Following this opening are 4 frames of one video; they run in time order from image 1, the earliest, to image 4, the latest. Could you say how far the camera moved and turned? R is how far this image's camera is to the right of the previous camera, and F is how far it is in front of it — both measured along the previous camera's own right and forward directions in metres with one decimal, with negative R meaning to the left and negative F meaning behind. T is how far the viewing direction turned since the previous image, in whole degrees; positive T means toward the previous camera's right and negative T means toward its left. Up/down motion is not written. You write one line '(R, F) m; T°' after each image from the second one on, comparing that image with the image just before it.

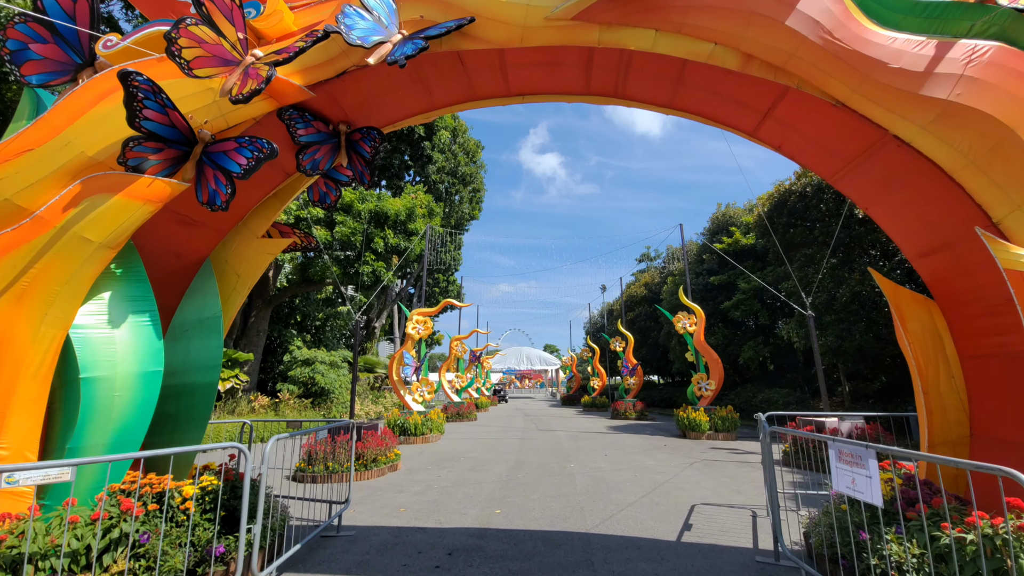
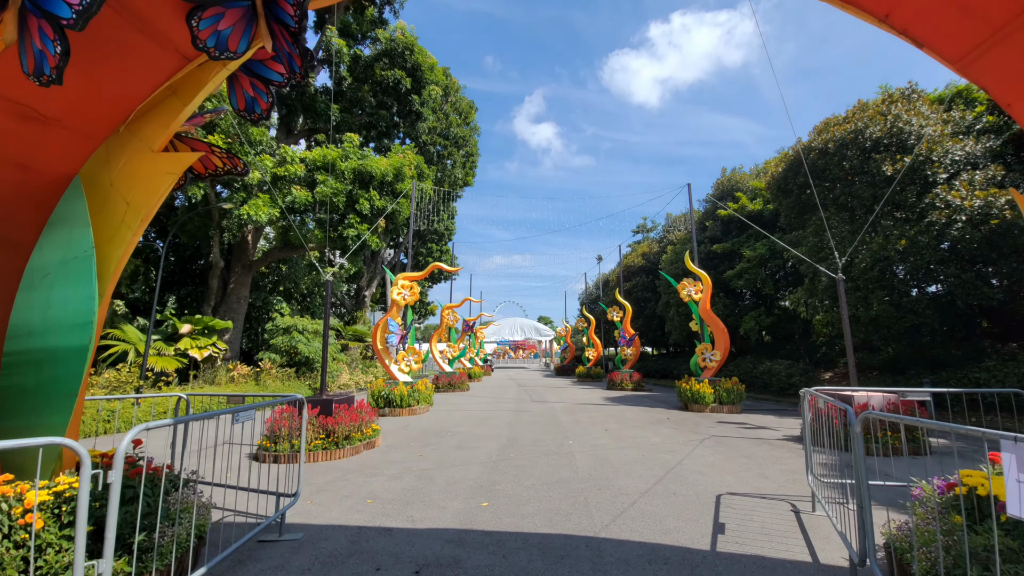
(0.0, +1.2) m; +1°
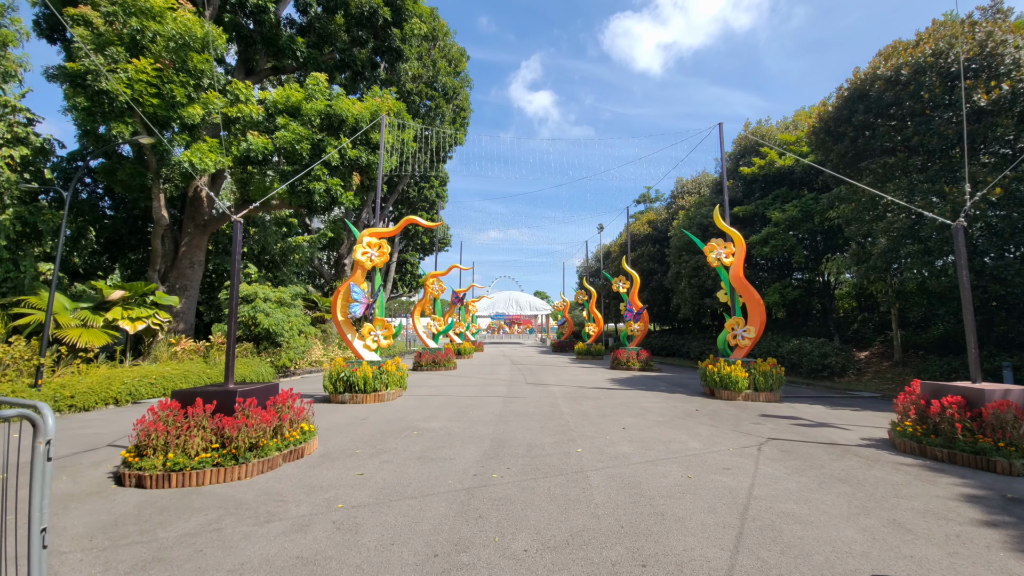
(+0.1, +2.4) m; +1°
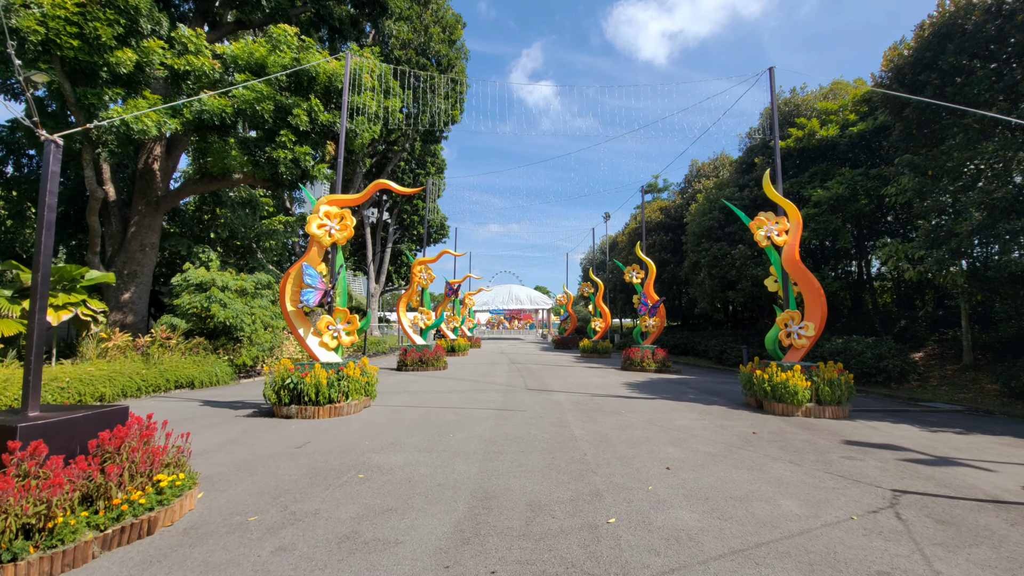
(+0.1, +2.3) m; 0°
